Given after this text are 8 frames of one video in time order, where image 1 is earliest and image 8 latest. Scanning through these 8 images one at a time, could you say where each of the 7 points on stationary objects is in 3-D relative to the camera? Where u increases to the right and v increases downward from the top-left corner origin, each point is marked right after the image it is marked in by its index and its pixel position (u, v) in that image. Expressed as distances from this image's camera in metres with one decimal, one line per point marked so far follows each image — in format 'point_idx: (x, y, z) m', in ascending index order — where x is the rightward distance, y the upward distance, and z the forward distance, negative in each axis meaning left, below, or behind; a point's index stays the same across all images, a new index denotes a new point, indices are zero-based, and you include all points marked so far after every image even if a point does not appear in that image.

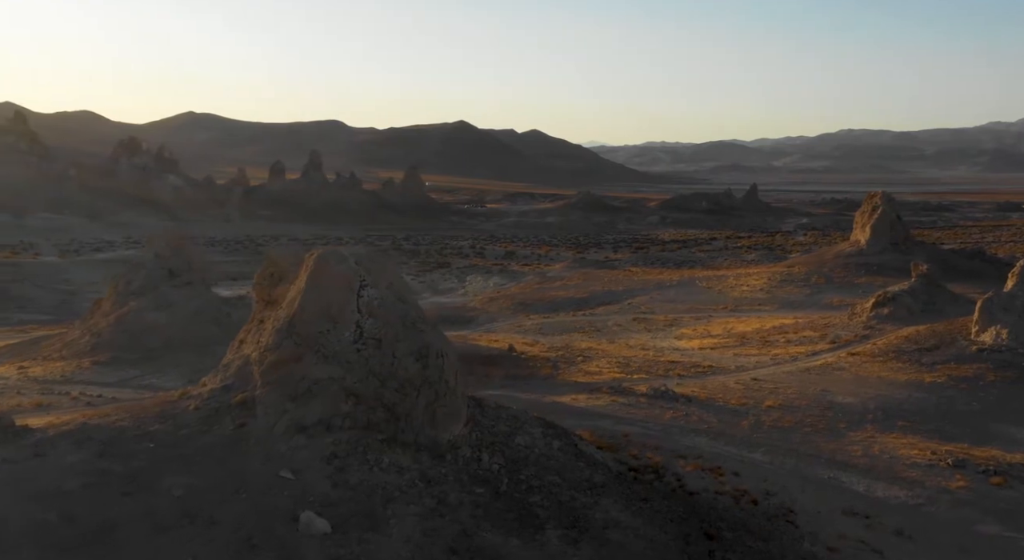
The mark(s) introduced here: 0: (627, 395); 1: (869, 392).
0: (+1.7, -1.7, +13.3) m
1: (+5.7, -1.8, +14.5) m
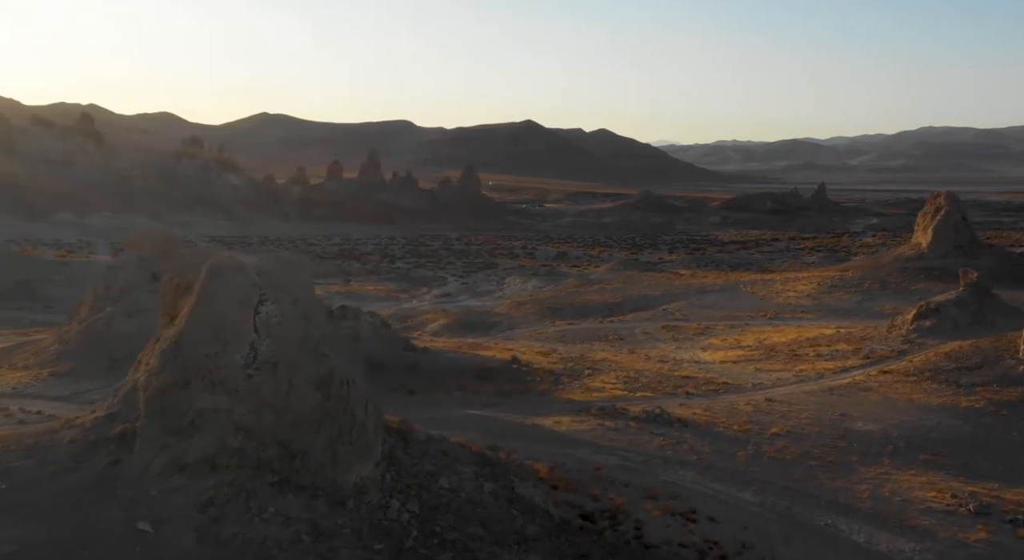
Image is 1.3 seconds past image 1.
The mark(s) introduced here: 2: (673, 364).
0: (+1.4, -1.8, +12.1) m
1: (+5.5, -2.0, +13.1) m
2: (+3.2, -1.7, +18.8) m
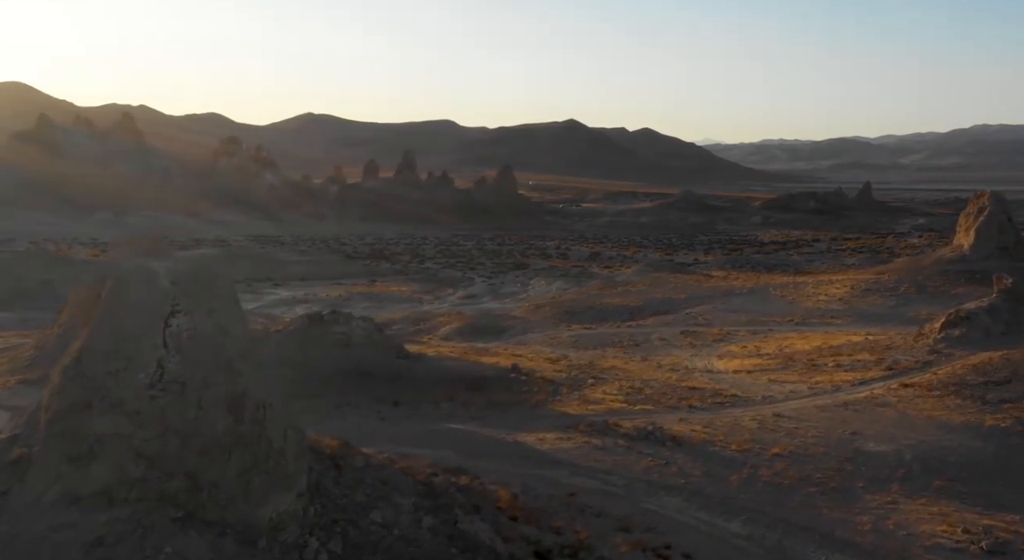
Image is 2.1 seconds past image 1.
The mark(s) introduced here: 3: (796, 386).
0: (+1.2, -1.9, +11.3) m
1: (+5.3, -2.1, +12.1) m
2: (+3.3, -1.8, +18.0) m
3: (+4.8, -1.9, +15.6) m
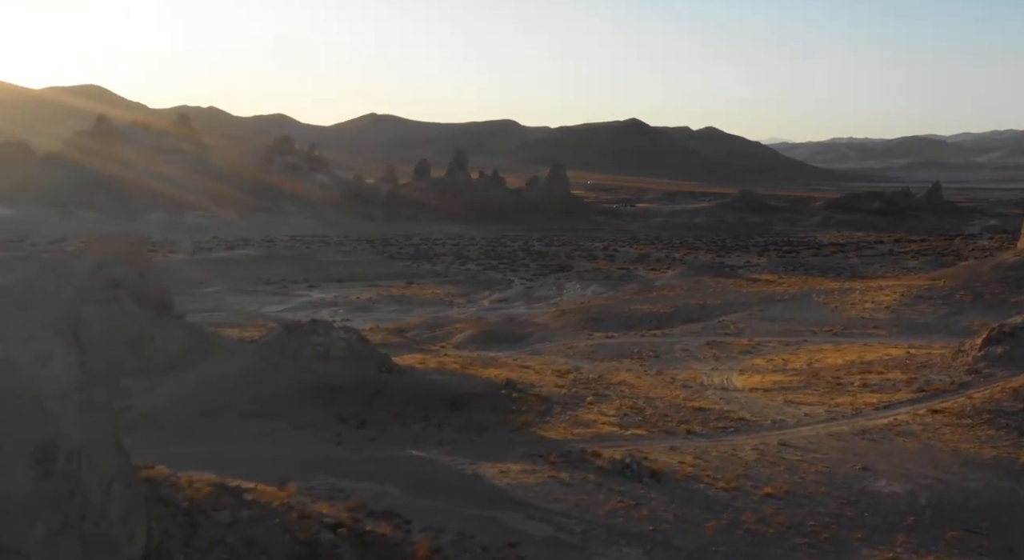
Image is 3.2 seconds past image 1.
0: (+0.7, -2.1, +10.1) m
1: (+4.9, -2.3, +10.7) m
2: (+3.3, -2.0, +16.6) m
3: (+4.7, -2.0, +14.2) m
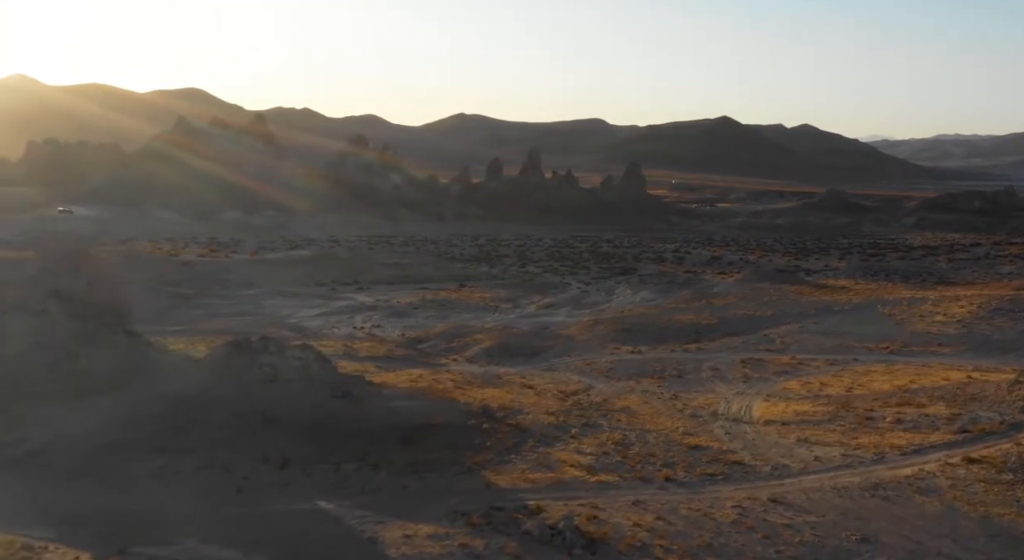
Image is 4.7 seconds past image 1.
0: (-0.1, -2.3, +8.5) m
1: (+4.1, -2.6, +8.6) m
2: (+3.0, -2.3, +14.7) m
3: (+4.2, -2.3, +12.1) m
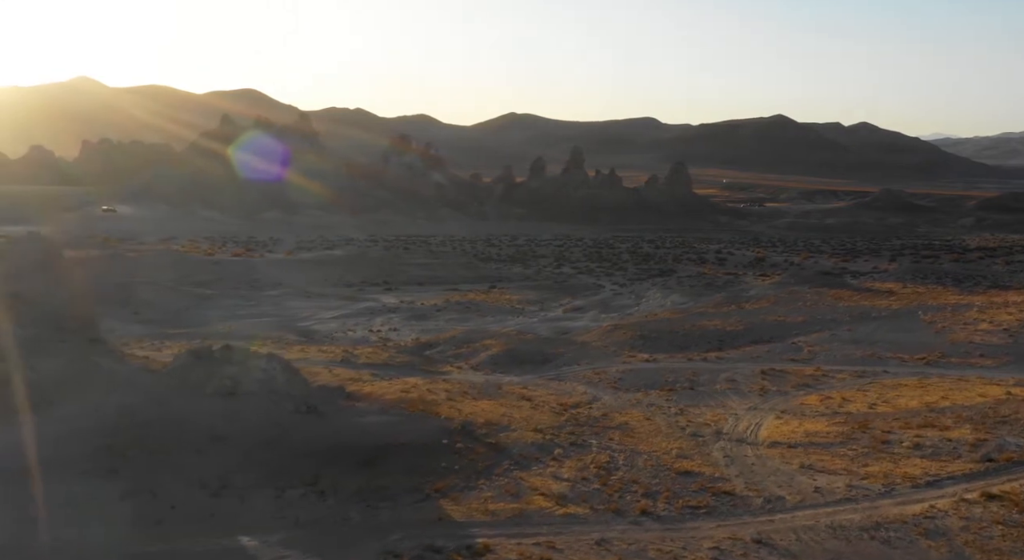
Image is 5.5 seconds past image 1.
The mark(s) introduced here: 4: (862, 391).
0: (-0.7, -2.4, +7.5) m
1: (+3.5, -2.7, +7.4) m
2: (+2.7, -2.4, +13.6) m
3: (+3.8, -2.5, +10.9) m
4: (+7.2, -2.3, +18.7) m
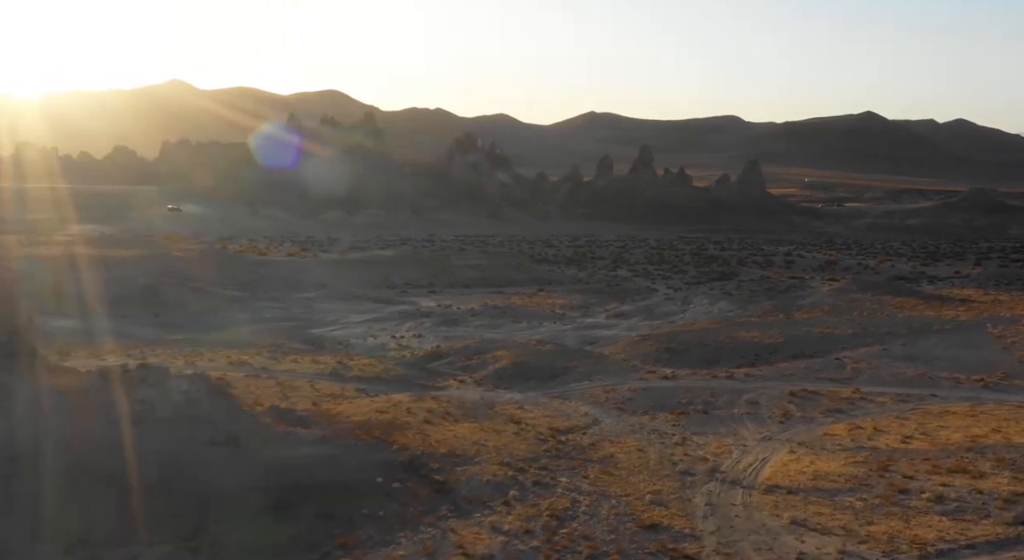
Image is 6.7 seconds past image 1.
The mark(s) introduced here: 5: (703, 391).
0: (-1.7, -2.6, +6.0) m
1: (+2.4, -2.9, +5.6) m
2: (+2.2, -2.6, +11.8) m
3: (+3.0, -2.7, +9.1) m
4: (+7.1, -2.5, +16.5) m
5: (+4.0, -2.3, +18.7) m
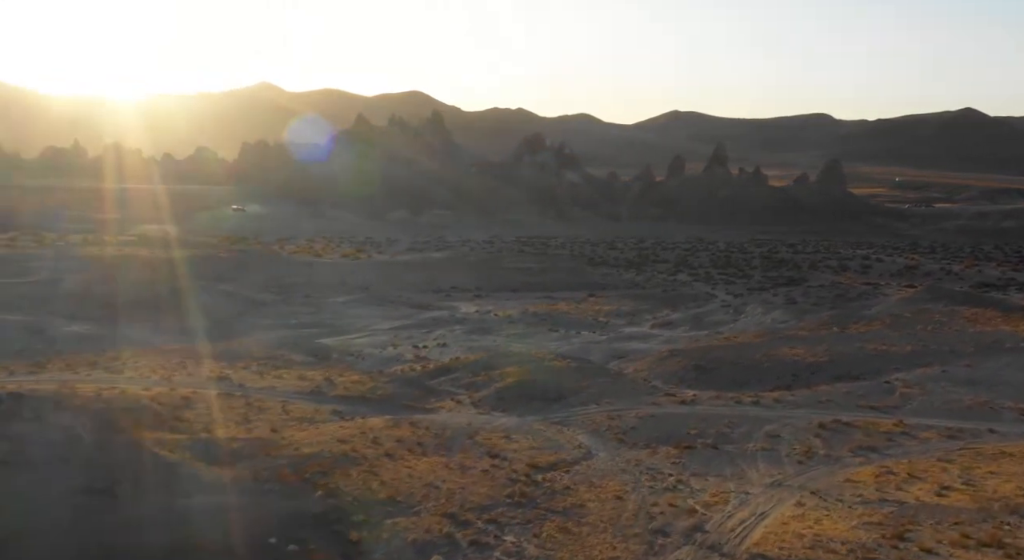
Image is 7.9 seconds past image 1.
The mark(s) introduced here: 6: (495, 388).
0: (-2.9, -2.9, +4.4) m
1: (+1.2, -3.2, +3.7) m
2: (+1.5, -2.9, +9.9) m
3: (+2.1, -2.9, +7.1) m
4: (+6.8, -2.8, +14.2) m
5: (+3.9, -2.5, +16.6) m
6: (-0.2, -2.3, +19.5) m
